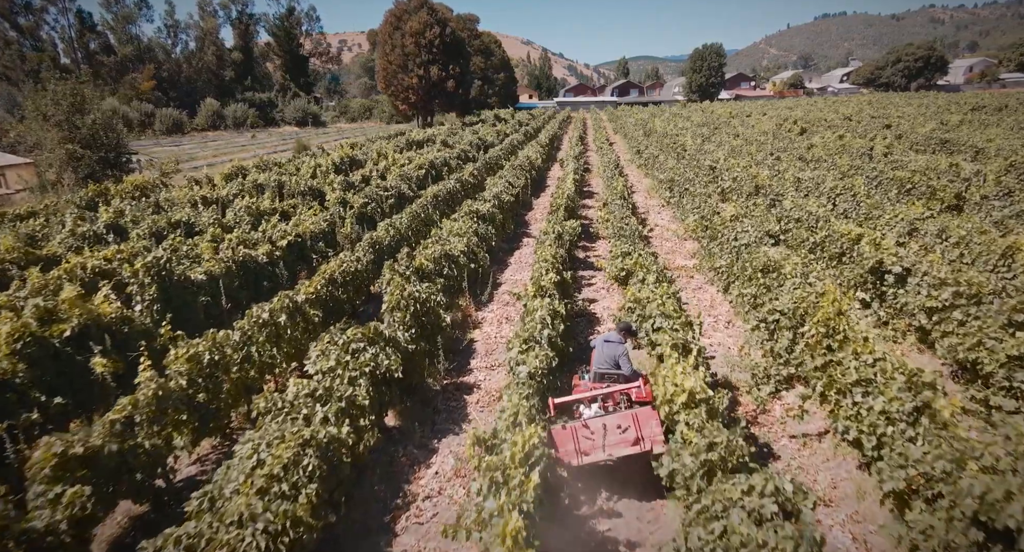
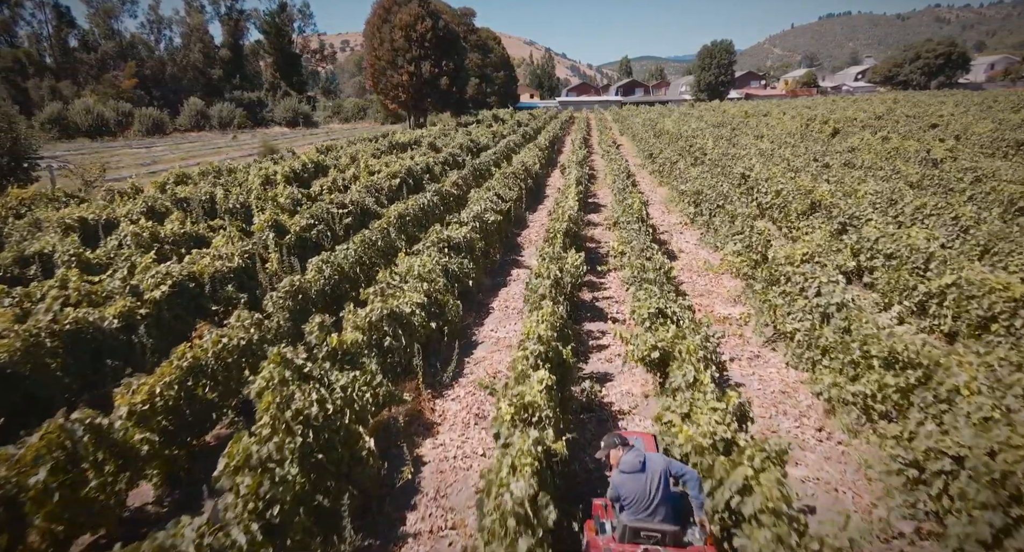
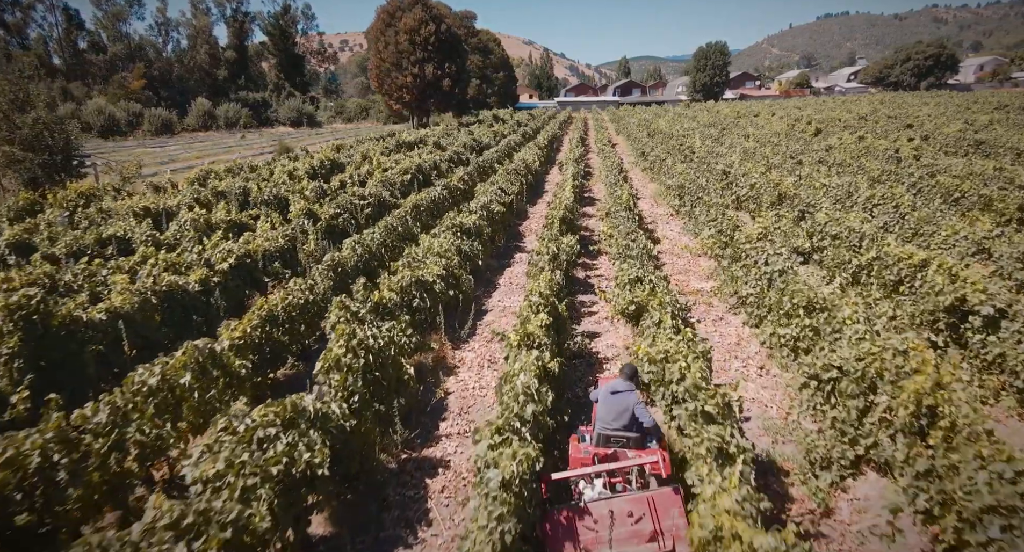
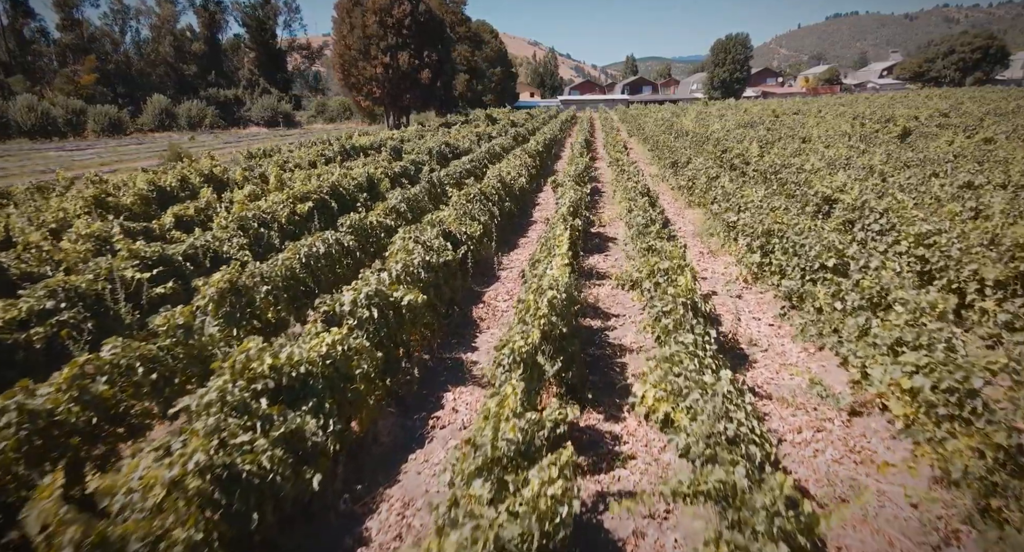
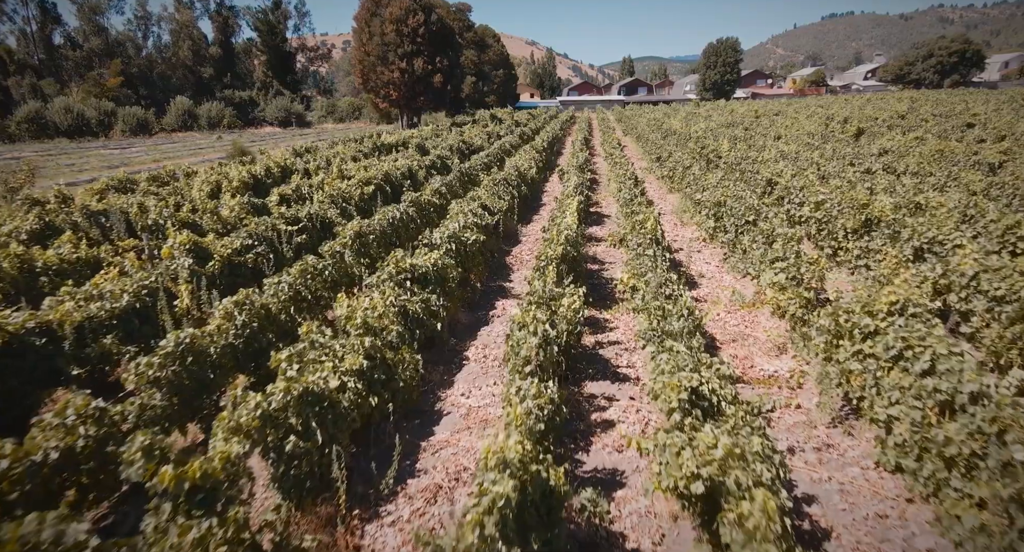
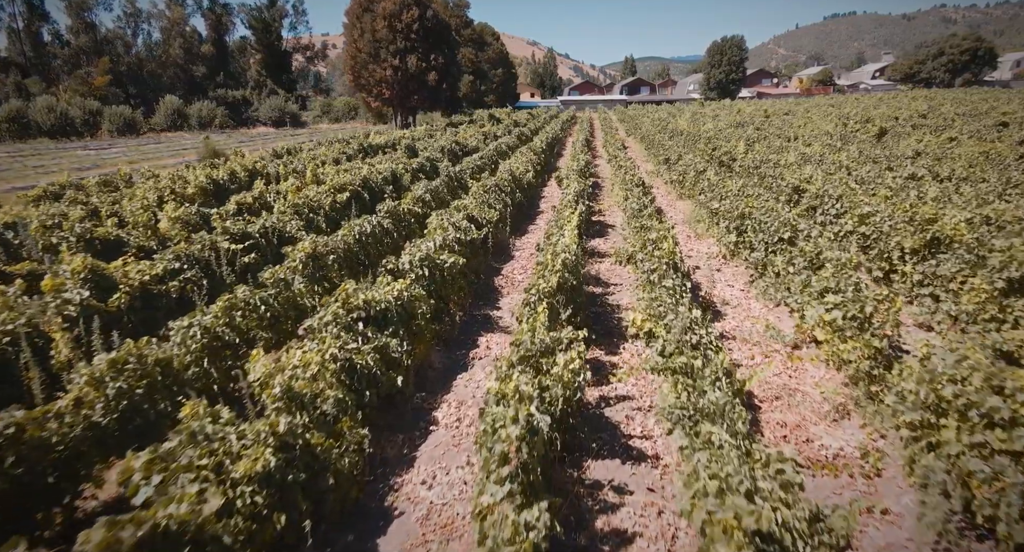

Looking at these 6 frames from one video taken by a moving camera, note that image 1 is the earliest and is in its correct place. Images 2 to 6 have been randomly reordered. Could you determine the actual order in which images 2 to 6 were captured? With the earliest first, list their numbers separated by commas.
3, 2, 5, 6, 4
